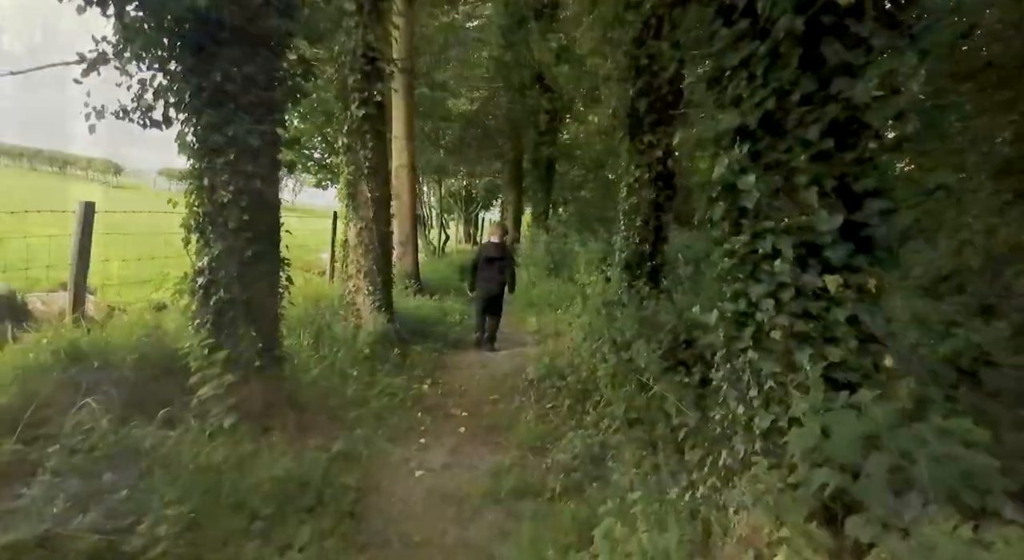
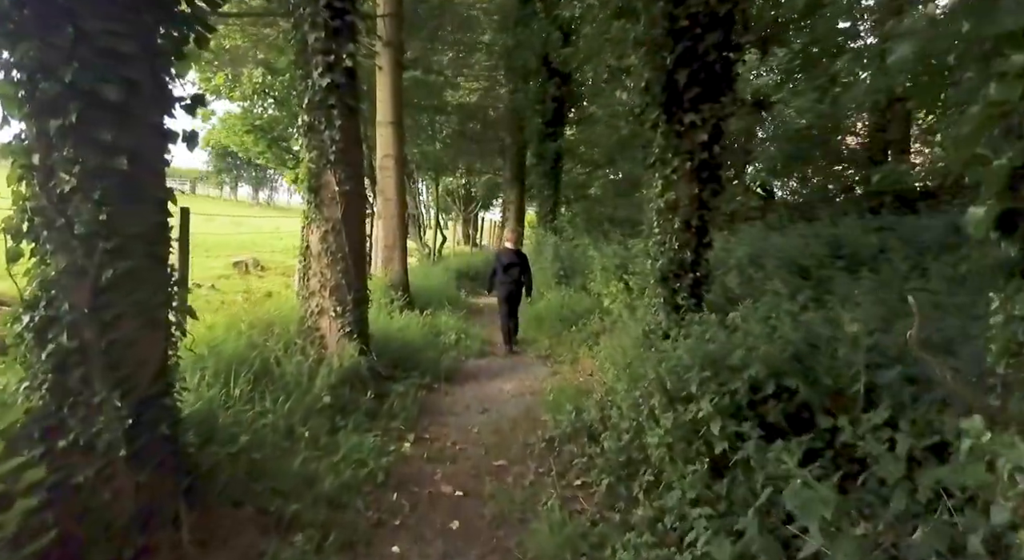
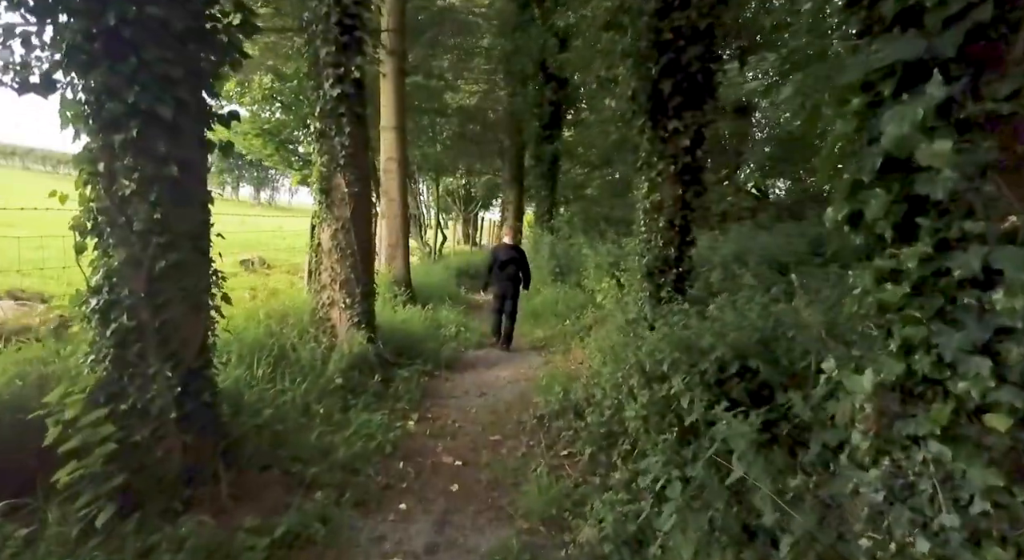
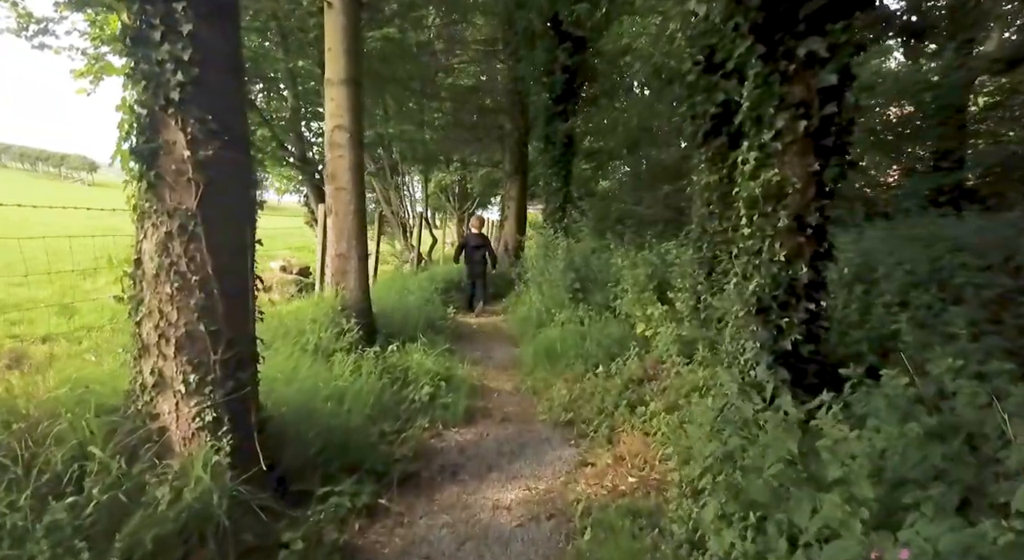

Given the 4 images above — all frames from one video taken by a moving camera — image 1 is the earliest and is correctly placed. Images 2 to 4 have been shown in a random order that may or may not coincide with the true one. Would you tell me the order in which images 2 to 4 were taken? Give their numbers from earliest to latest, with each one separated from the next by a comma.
3, 2, 4
